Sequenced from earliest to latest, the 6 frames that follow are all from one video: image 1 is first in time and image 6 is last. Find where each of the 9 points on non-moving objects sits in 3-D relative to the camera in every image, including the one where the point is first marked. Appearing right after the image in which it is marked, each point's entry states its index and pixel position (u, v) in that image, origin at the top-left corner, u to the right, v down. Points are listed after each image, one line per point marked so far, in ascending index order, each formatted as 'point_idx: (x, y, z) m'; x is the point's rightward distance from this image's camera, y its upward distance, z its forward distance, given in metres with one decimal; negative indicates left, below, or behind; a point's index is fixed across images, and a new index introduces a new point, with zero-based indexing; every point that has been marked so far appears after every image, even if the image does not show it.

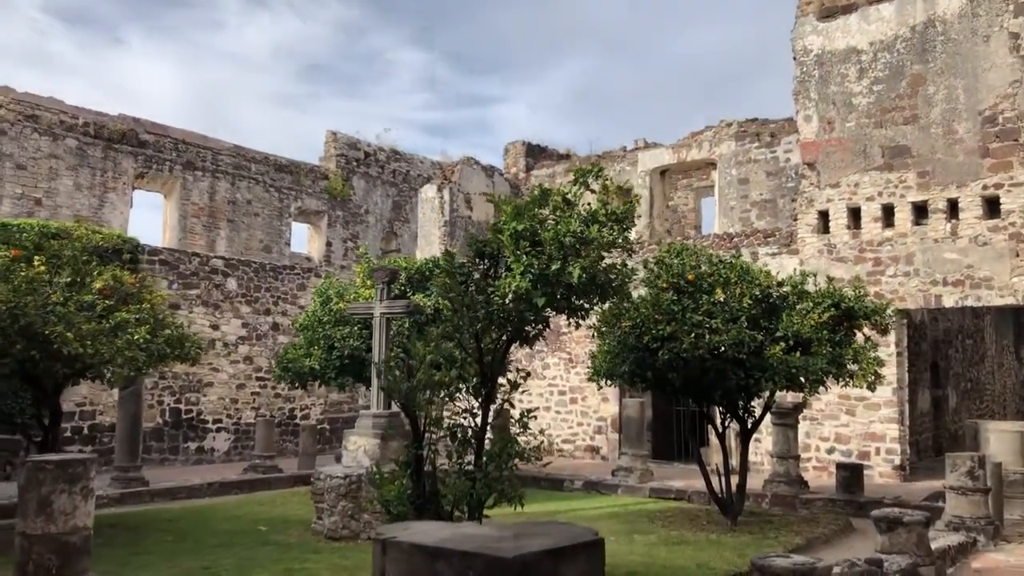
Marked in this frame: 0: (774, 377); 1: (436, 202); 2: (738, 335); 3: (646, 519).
0: (+2.2, -0.7, +7.9) m
1: (-1.5, +1.6, +18.3) m
2: (+1.9, -0.4, +7.8) m
3: (+1.2, -2.1, +8.7) m
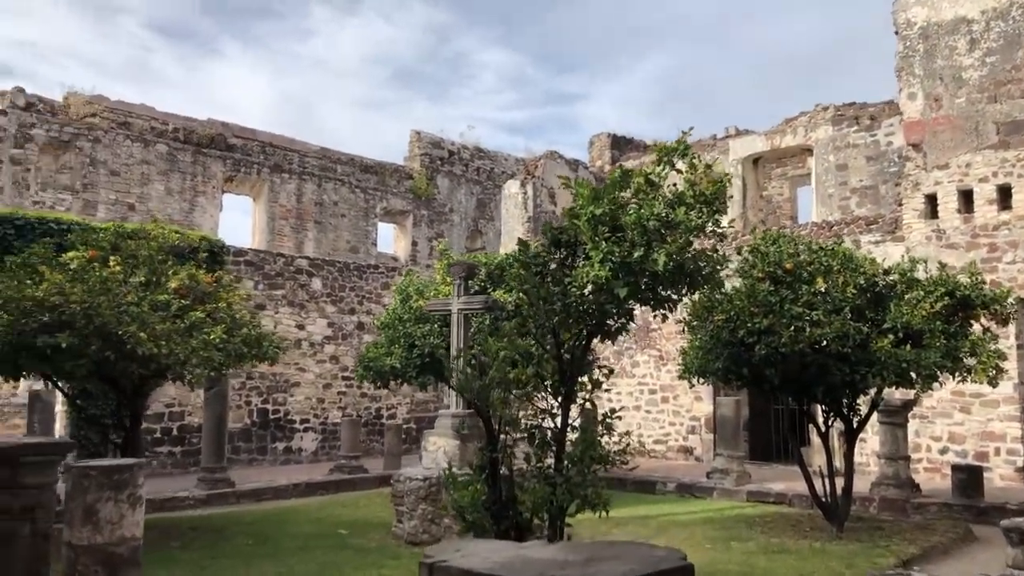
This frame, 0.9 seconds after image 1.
0: (+2.8, -0.7, +7.3) m
1: (+0.1, +1.7, +18.0) m
2: (+2.5, -0.3, +7.2) m
3: (+2.0, -2.0, +8.2) m
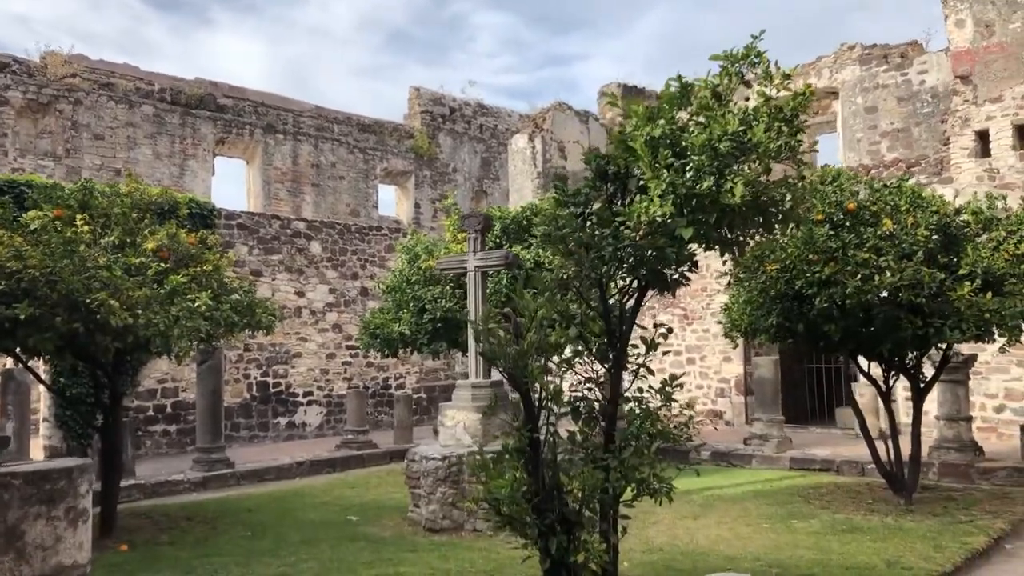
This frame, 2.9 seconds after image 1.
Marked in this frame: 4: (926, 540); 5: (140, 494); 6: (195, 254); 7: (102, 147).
0: (+3.0, -0.3, +6.4) m
1: (+0.3, +2.4, +17.0) m
2: (+2.7, +0.1, +6.3) m
3: (+2.2, -1.6, +7.4) m
4: (+2.5, -1.5, +5.8) m
5: (-3.3, -1.8, +8.5) m
6: (-2.3, +0.2, +7.0) m
7: (-7.1, +2.4, +16.4) m
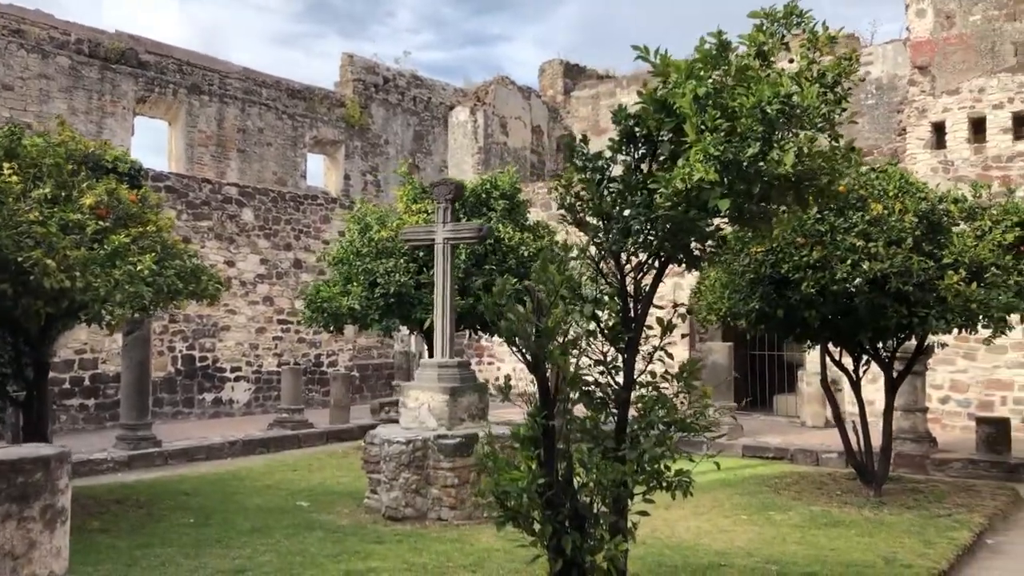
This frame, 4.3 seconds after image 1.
0: (+2.8, -0.2, +6.2) m
1: (-0.7, +2.8, +16.5) m
2: (+2.5, +0.2, +6.1) m
3: (+1.9, -1.5, +7.2) m
4: (+2.4, -1.5, +5.6) m
5: (-3.7, -1.5, +7.8) m
6: (-2.5, +0.5, +6.4) m
7: (-8.0, +3.0, +15.3) m
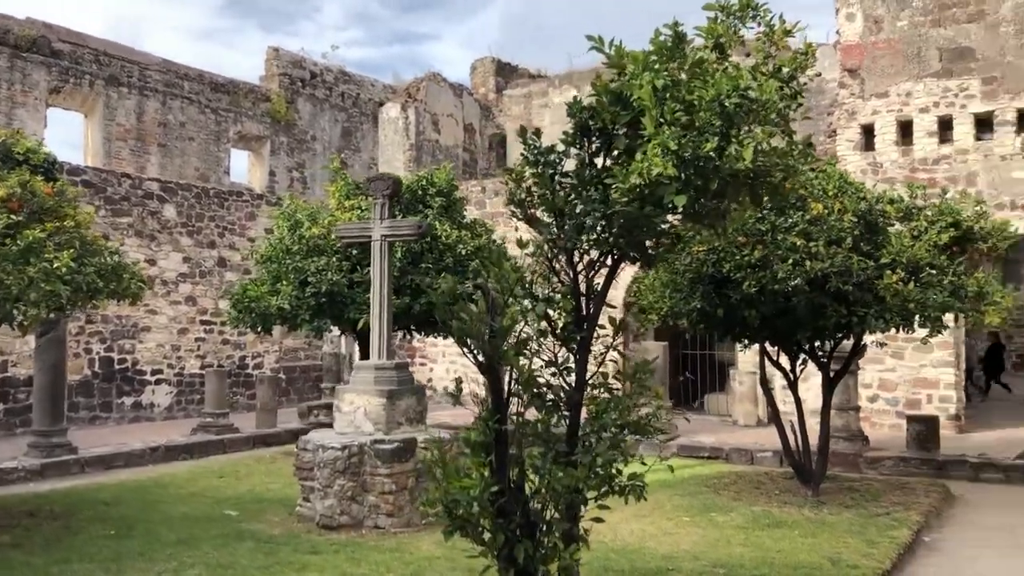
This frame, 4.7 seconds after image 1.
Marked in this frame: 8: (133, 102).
0: (+2.5, -0.2, +6.3) m
1: (-1.9, +2.8, +16.2) m
2: (+2.2, +0.2, +6.2) m
3: (+1.5, -1.5, +7.1) m
4: (+2.0, -1.5, +5.6) m
5: (-4.2, -1.5, +7.4) m
6: (-2.9, +0.5, +6.0) m
7: (-9.1, +3.0, +14.4) m
8: (-6.9, +3.4, +17.4) m
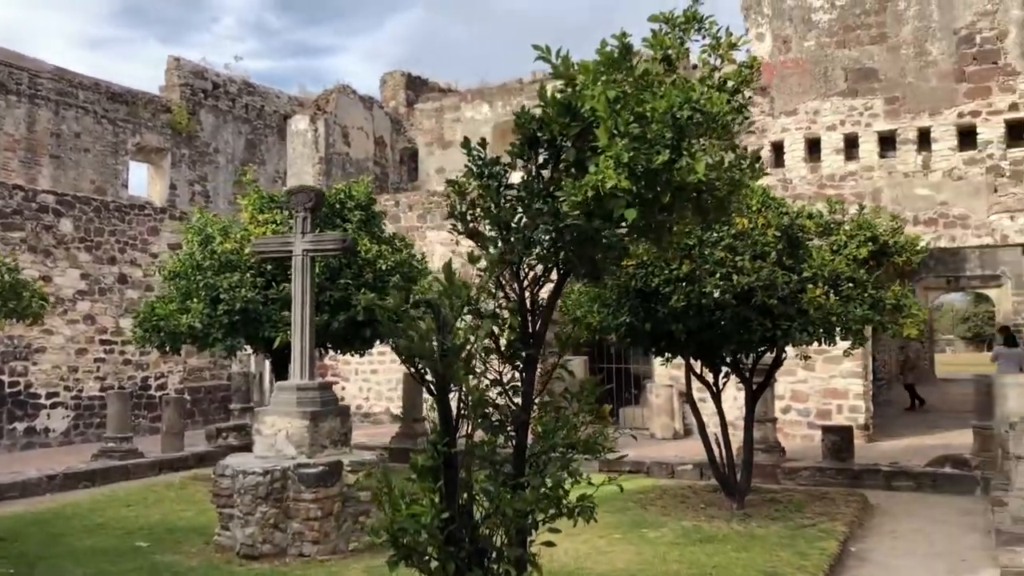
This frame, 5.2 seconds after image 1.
0: (+2.0, -0.3, +6.4) m
1: (-3.4, +2.5, +15.9) m
2: (+1.7, +0.1, +6.2) m
3: (+0.9, -1.6, +7.1) m
4: (+1.6, -1.5, +5.7) m
5: (-4.8, -1.7, +6.8) m
6: (-3.3, +0.4, +5.5) m
7: (-10.3, +2.8, +13.4) m
8: (-8.5, +3.1, +16.6) m
